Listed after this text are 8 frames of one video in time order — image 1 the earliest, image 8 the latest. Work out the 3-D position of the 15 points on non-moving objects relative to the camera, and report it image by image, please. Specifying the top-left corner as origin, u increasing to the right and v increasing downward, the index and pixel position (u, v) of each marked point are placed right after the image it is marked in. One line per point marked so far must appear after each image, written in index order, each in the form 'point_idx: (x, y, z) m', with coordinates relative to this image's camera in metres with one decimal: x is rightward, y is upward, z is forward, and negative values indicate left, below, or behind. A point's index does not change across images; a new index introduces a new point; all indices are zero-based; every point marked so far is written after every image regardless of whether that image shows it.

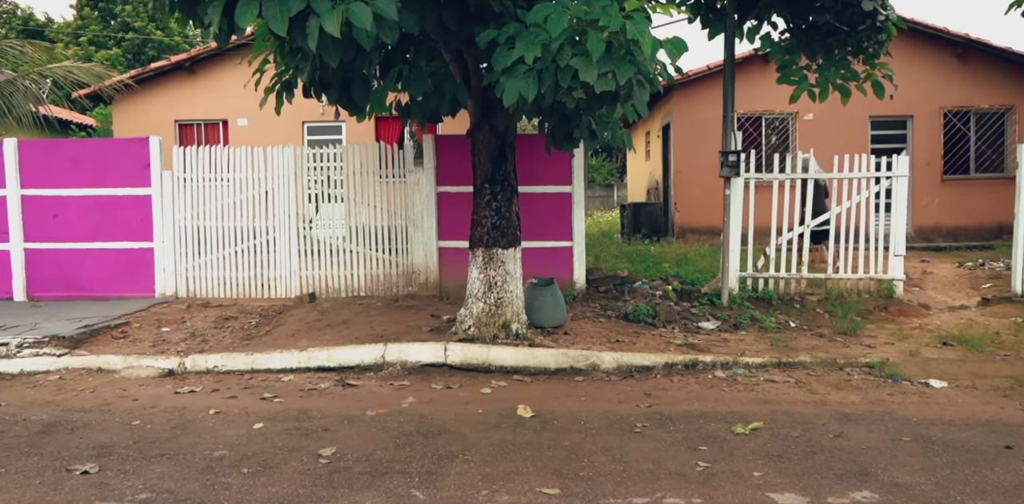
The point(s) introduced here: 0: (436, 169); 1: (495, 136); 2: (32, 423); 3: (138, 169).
0: (-0.9, +1.0, +10.2) m
1: (-0.2, +1.1, +7.8) m
2: (-3.4, -1.2, +6.0) m
3: (-4.6, +1.0, +10.4) m
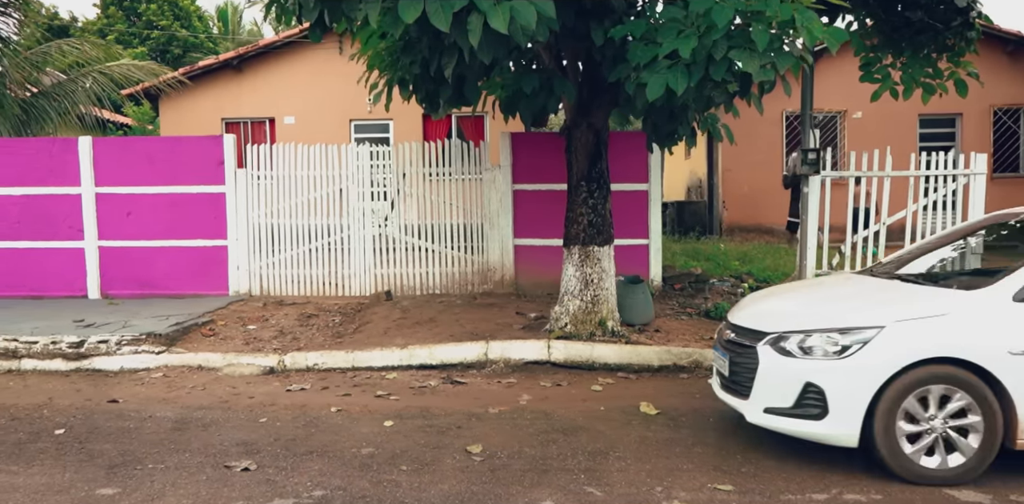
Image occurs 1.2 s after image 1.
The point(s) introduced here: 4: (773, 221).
0: (0.0, +1.0, +10.2) m
1: (+0.7, +1.1, +7.8) m
2: (-2.5, -1.2, +6.0) m
3: (-3.7, +1.0, +10.4) m
4: (+4.9, +0.6, +15.9) m
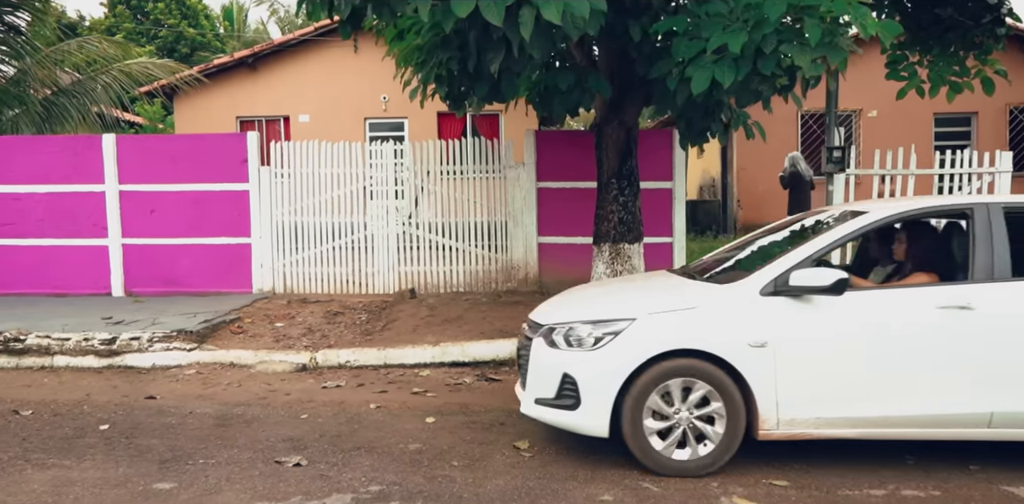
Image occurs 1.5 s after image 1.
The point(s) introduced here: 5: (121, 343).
0: (+0.3, +1.1, +10.2) m
1: (+1.0, +1.1, +7.8) m
2: (-2.2, -1.2, +6.0) m
3: (-3.4, +1.1, +10.4) m
4: (+5.2, +0.6, +15.9) m
5: (-3.6, -0.8, +7.8) m
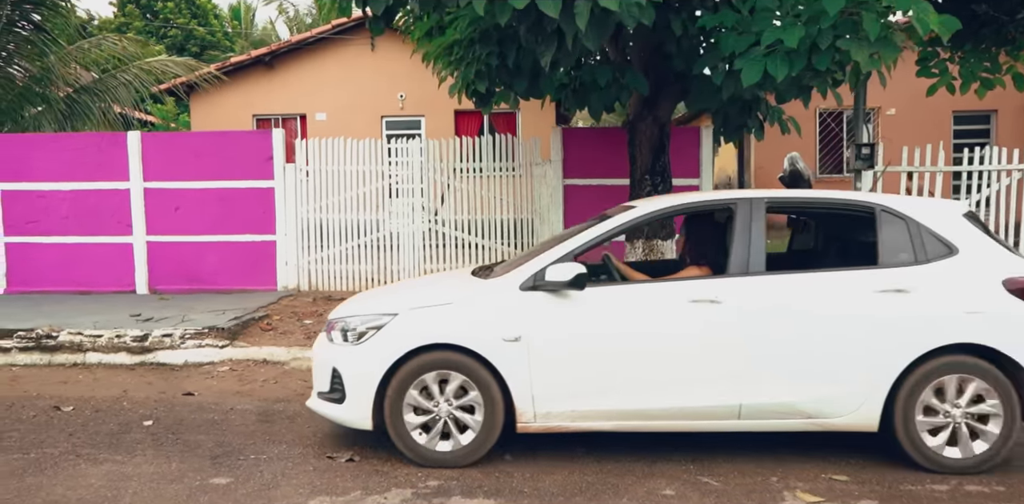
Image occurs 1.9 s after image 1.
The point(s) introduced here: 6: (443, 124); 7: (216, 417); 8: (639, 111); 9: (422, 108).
0: (+0.6, +1.1, +10.2) m
1: (+1.3, +1.2, +7.8) m
2: (-1.9, -1.1, +5.9) m
3: (-3.1, +1.1, +10.4) m
4: (+5.5, +0.6, +15.9) m
5: (-3.3, -0.8, +7.7) m
6: (-1.4, +2.5, +16.6) m
7: (-2.0, -1.1, +5.8) m
8: (+1.2, +1.3, +7.8) m
9: (-1.8, +2.8, +16.6) m
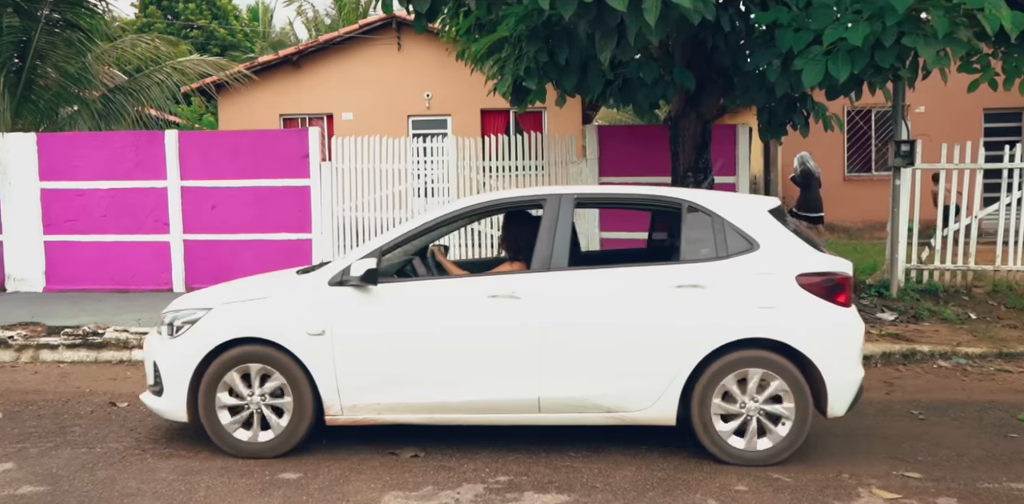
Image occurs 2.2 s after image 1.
0: (+1.0, +1.1, +10.1) m
1: (+1.7, +1.2, +7.8) m
2: (-1.5, -1.1, +6.0) m
3: (-2.6, +1.1, +10.4) m
4: (+6.0, +0.6, +15.8) m
5: (-2.9, -0.8, +7.8) m
6: (-0.8, +2.5, +16.7) m
7: (-1.7, -1.1, +5.8) m
8: (+1.6, +1.3, +7.8) m
9: (-1.3, +2.8, +16.7) m
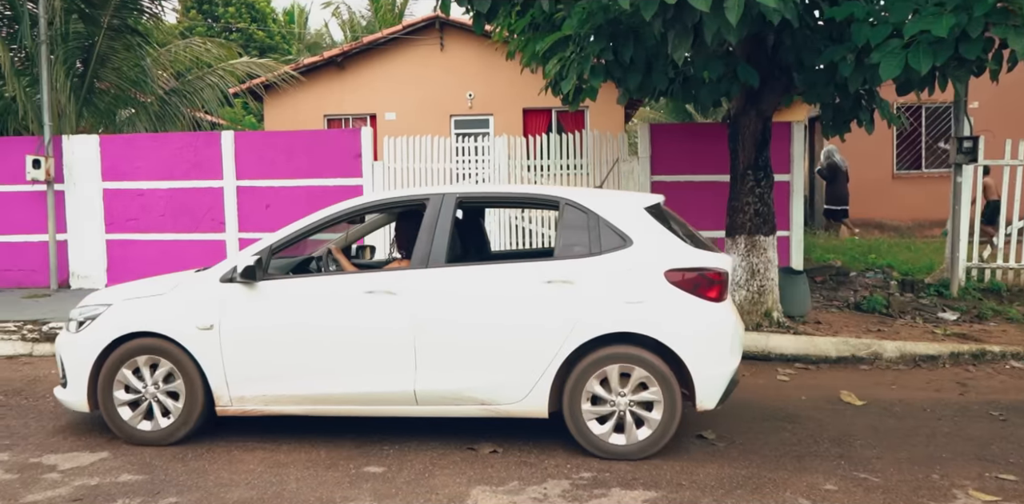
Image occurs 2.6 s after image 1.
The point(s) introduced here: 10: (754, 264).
0: (+1.7, +1.1, +10.1) m
1: (+2.3, +1.2, +7.7) m
2: (-1.0, -1.1, +6.0) m
3: (-2.0, +1.1, +10.5) m
4: (+6.8, +0.7, +15.6) m
5: (-2.3, -0.8, +7.9) m
6: (0.0, +2.5, +16.7) m
7: (-1.2, -1.1, +5.9) m
8: (+2.1, +1.3, +7.7) m
9: (-0.4, +2.9, +16.7) m
10: (+2.3, -0.1, +7.9) m
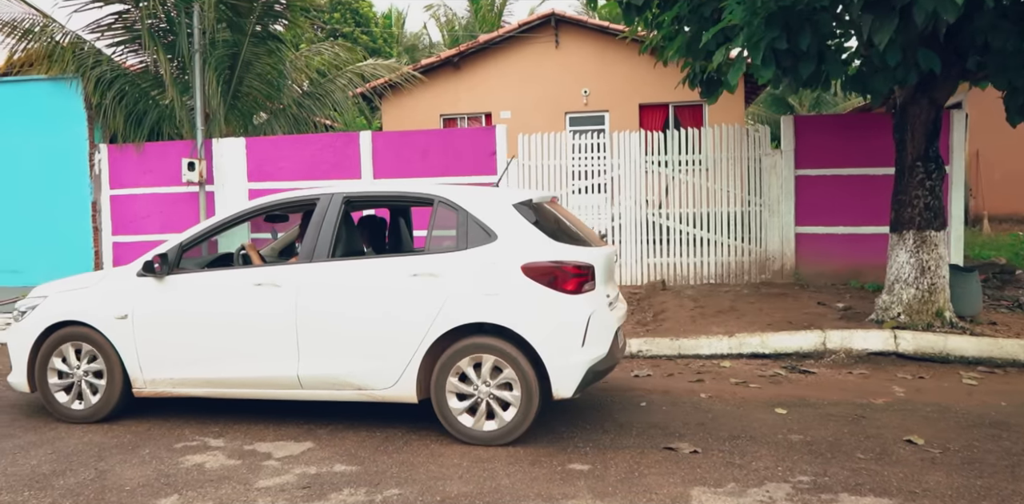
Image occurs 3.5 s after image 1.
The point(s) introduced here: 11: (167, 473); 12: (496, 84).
0: (+3.3, +1.2, +9.8) m
1: (+3.7, +1.2, +7.4) m
2: (+0.2, -1.1, +6.0) m
3: (-0.3, +1.2, +10.6) m
4: (+9.0, +0.7, +14.8) m
5: (-0.9, -0.7, +8.0) m
6: (+2.3, +2.6, +16.5) m
7: (+0.1, -1.1, +5.9) m
8: (+3.5, +1.4, +7.4) m
9: (+1.9, +2.9, +16.6) m
10: (+3.7, -0.1, +7.6) m
11: (-1.9, -1.2, +4.6) m
12: (-0.3, +3.3, +16.9) m
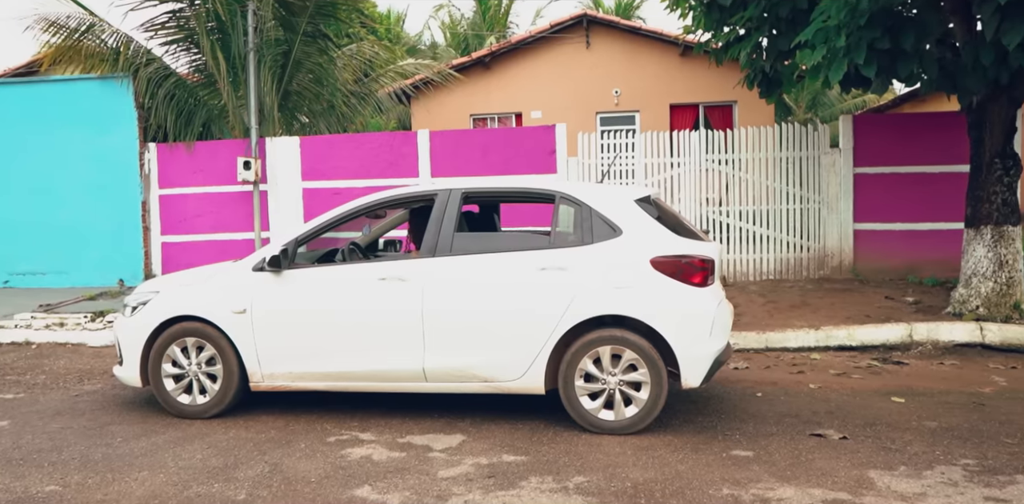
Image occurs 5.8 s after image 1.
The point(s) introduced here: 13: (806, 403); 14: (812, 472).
0: (+4.1, +1.2, +10.1) m
1: (+4.5, +1.3, +7.7) m
2: (+1.1, -1.0, +6.2) m
3: (+0.4, +1.2, +10.8) m
4: (+9.6, +0.8, +15.2) m
5: (-0.1, -0.7, +8.2) m
6: (+2.9, +2.6, +16.8) m
7: (+0.9, -1.0, +6.1) m
8: (+4.3, +1.4, +7.7) m
9: (+2.5, +3.0, +16.8) m
10: (+4.5, 0.0, +7.8) m
11: (-1.0, -1.2, +4.8) m
12: (+0.3, +3.4, +17.1) m
13: (+2.0, -1.1, +5.9) m
14: (+1.5, -1.1, +4.3) m
